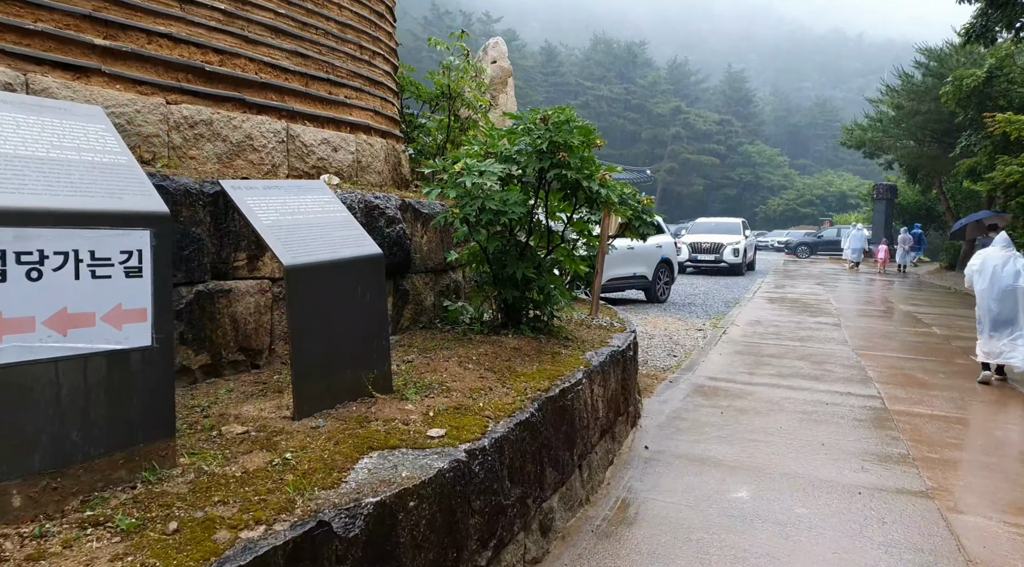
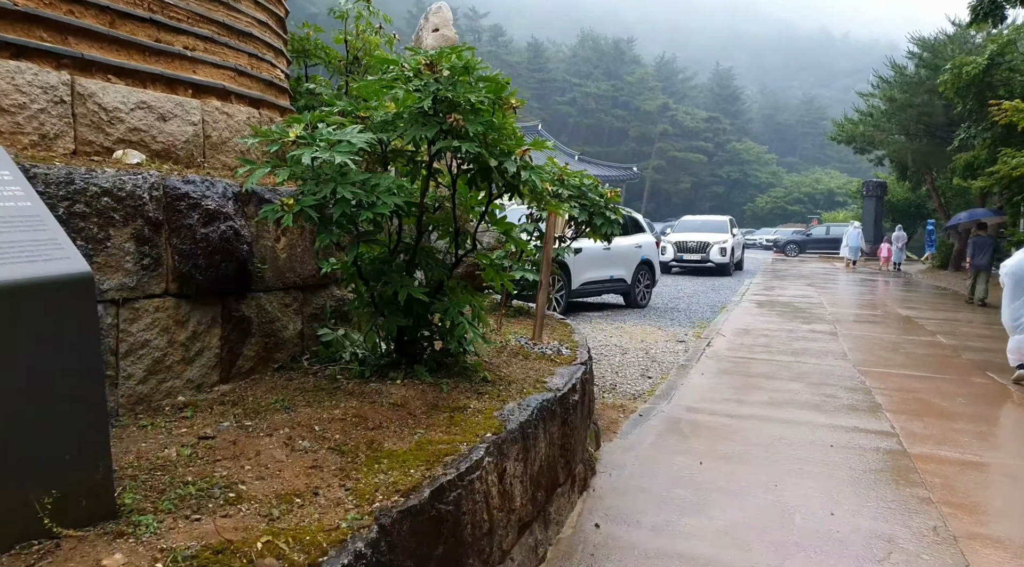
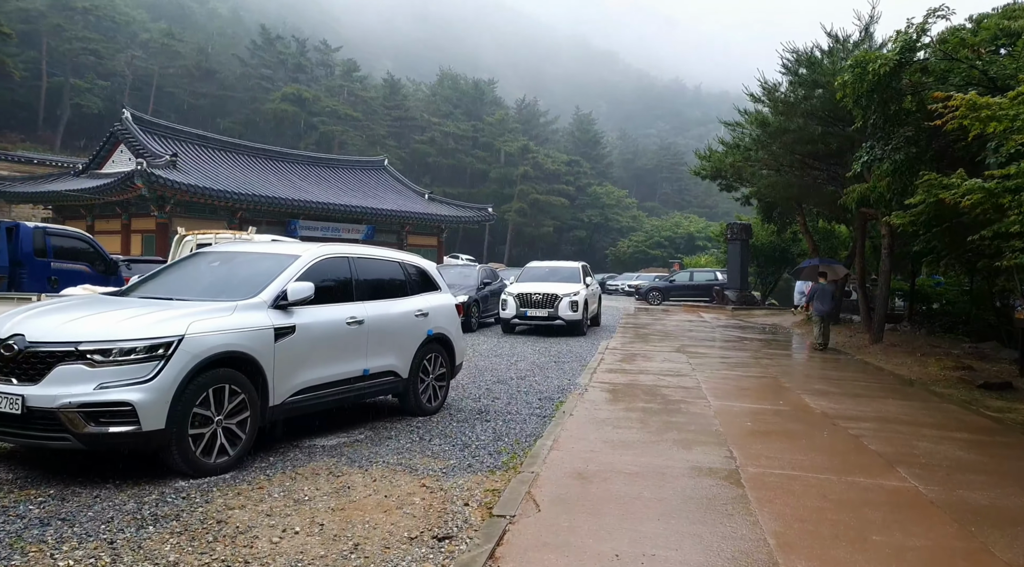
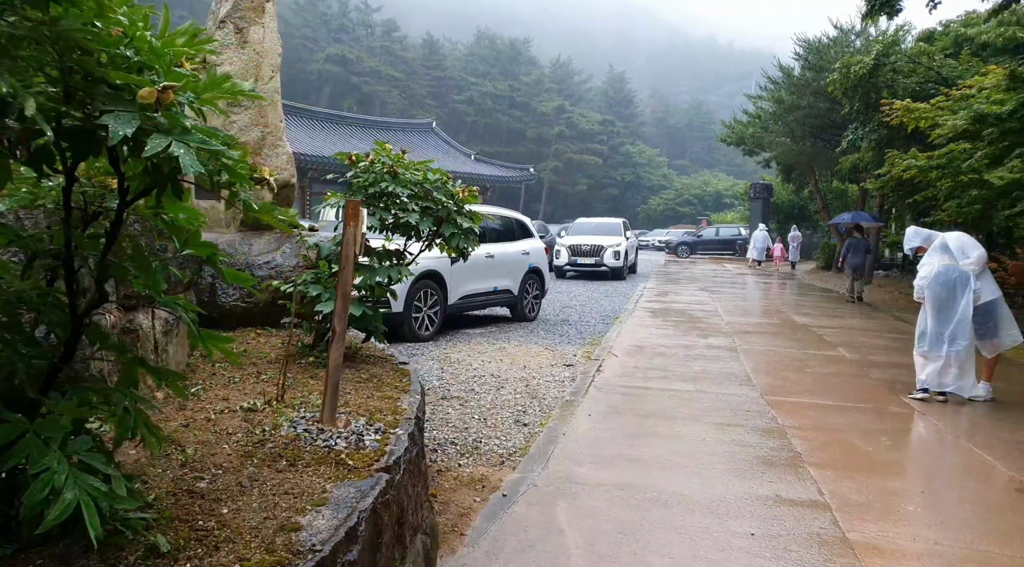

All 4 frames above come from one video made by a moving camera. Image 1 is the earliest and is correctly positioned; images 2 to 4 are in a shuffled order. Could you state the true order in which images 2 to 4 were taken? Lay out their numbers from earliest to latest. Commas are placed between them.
2, 4, 3
